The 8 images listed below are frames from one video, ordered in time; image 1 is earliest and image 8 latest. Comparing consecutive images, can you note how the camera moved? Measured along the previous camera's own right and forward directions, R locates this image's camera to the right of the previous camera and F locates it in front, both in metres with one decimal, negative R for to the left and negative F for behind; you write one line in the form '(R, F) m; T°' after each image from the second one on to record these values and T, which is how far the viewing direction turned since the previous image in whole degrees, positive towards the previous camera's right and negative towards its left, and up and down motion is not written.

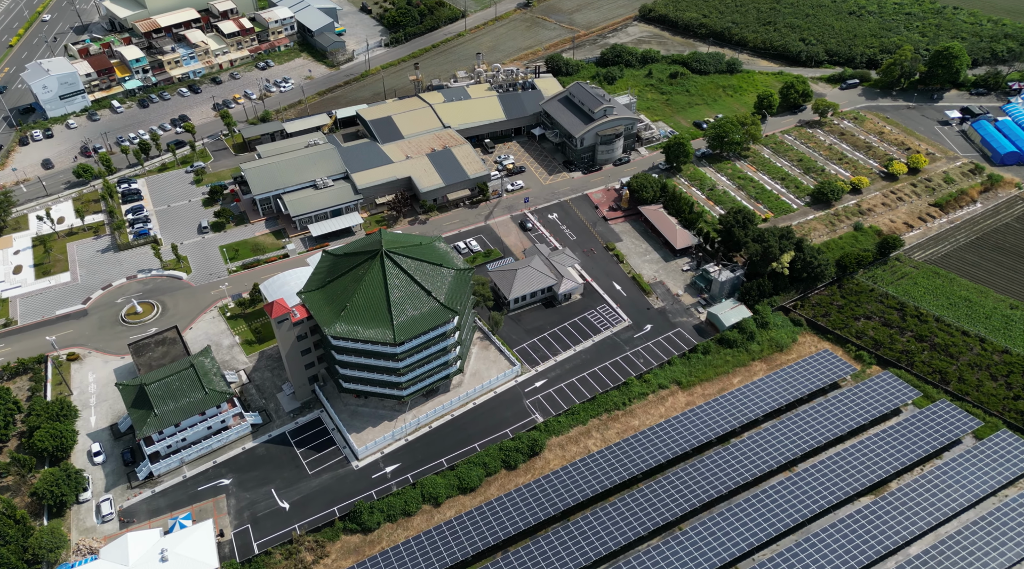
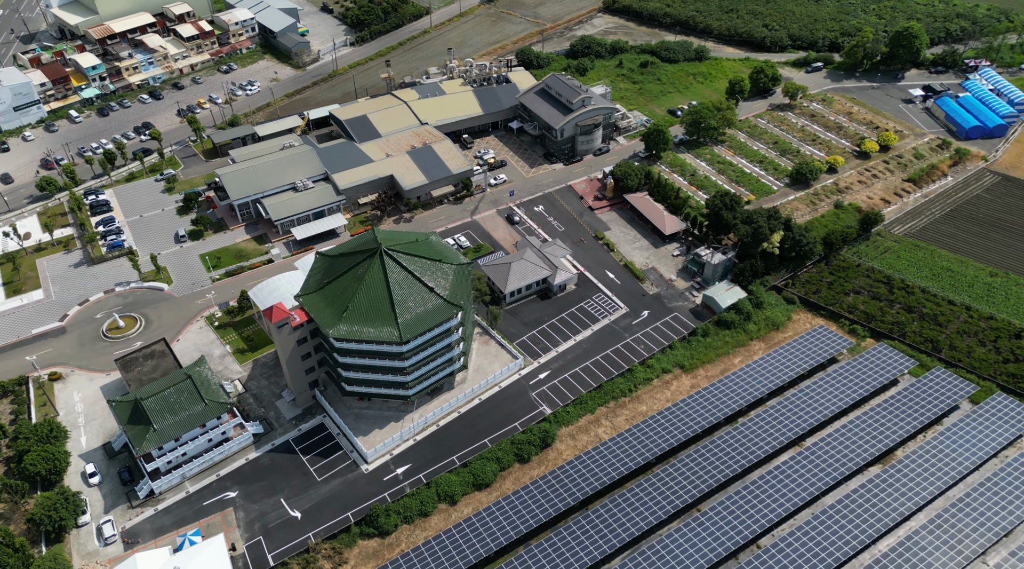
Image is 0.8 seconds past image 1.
(-6.1, +0.8) m; +4°
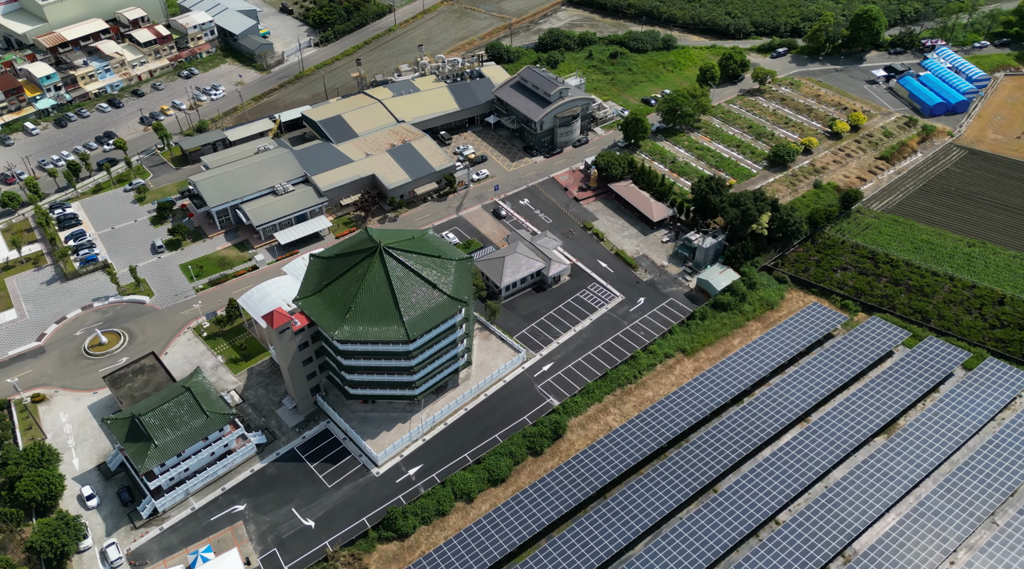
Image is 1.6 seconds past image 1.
(-6.2, +0.9) m; +4°
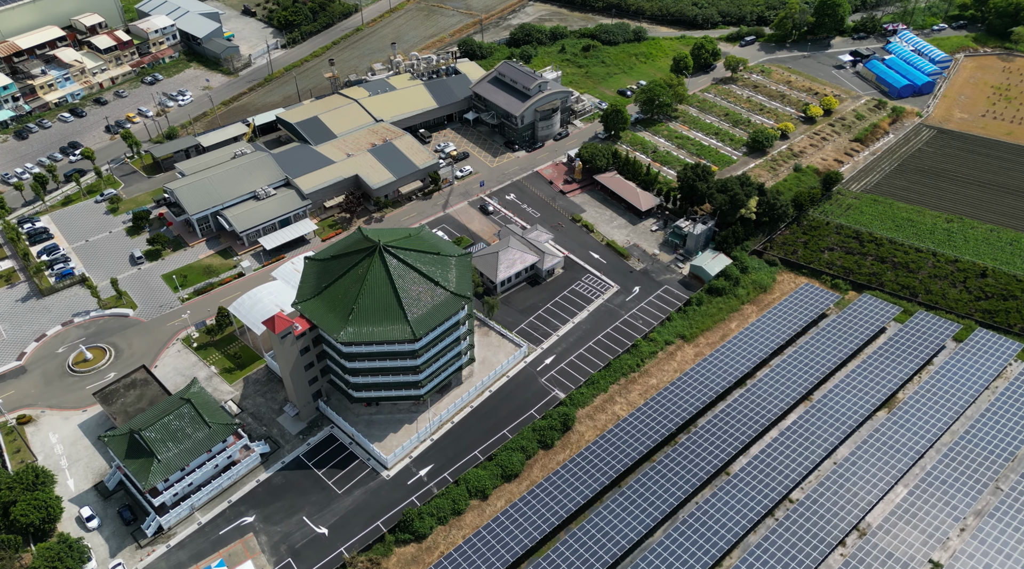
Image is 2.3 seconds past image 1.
(-5.4, +0.7) m; +3°
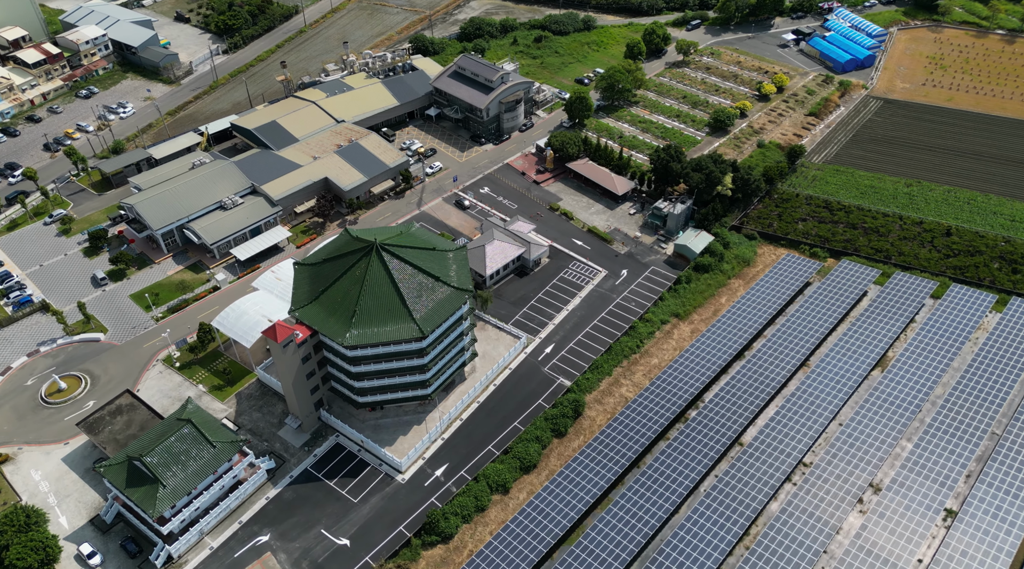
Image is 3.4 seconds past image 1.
(-8.5, +1.4) m; +5°
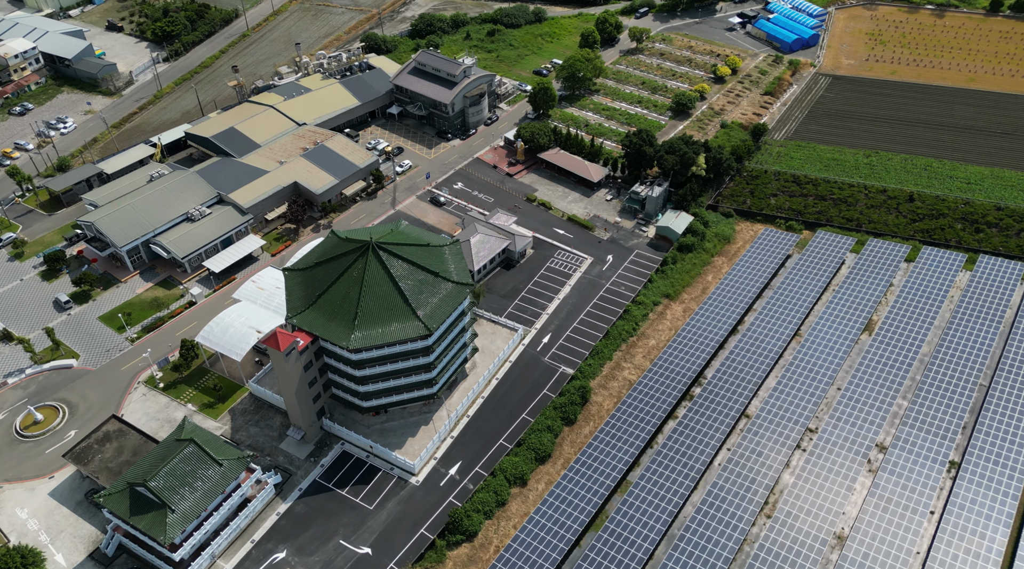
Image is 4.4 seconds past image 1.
(-7.7, +1.4) m; +5°
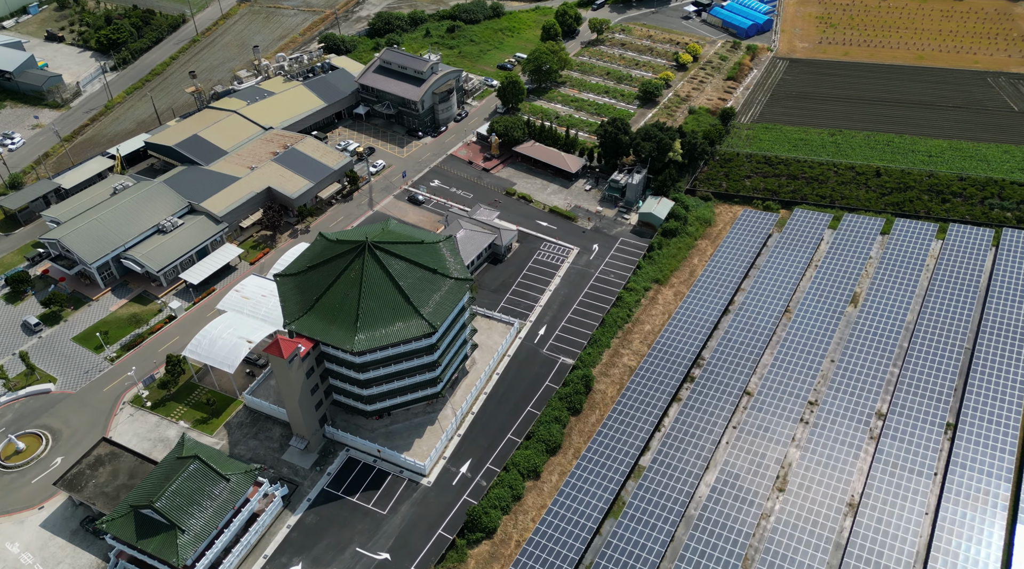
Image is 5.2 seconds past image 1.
(-6.2, +1.0) m; +4°
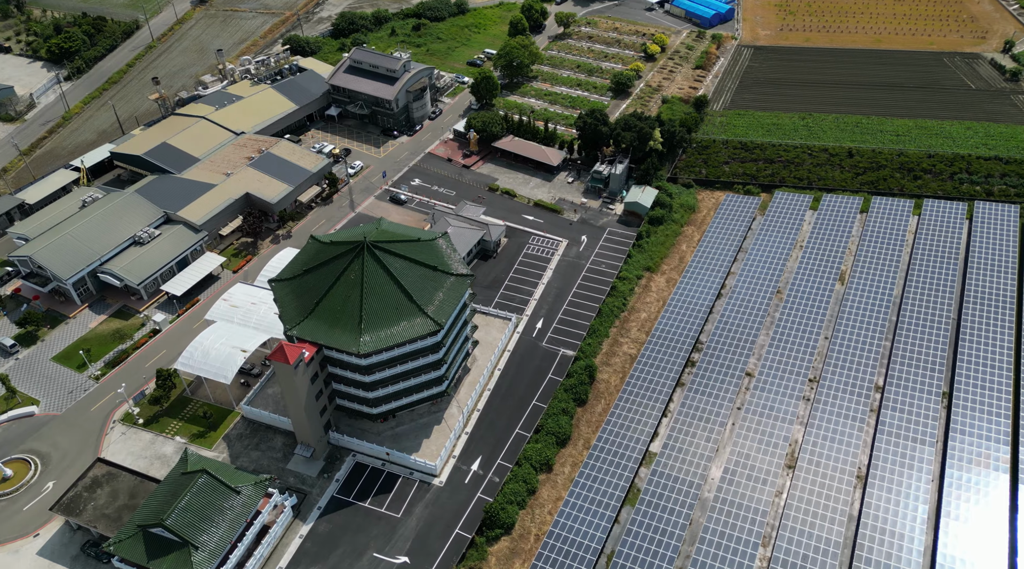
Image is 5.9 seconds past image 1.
(-5.4, +0.9) m; +4°
